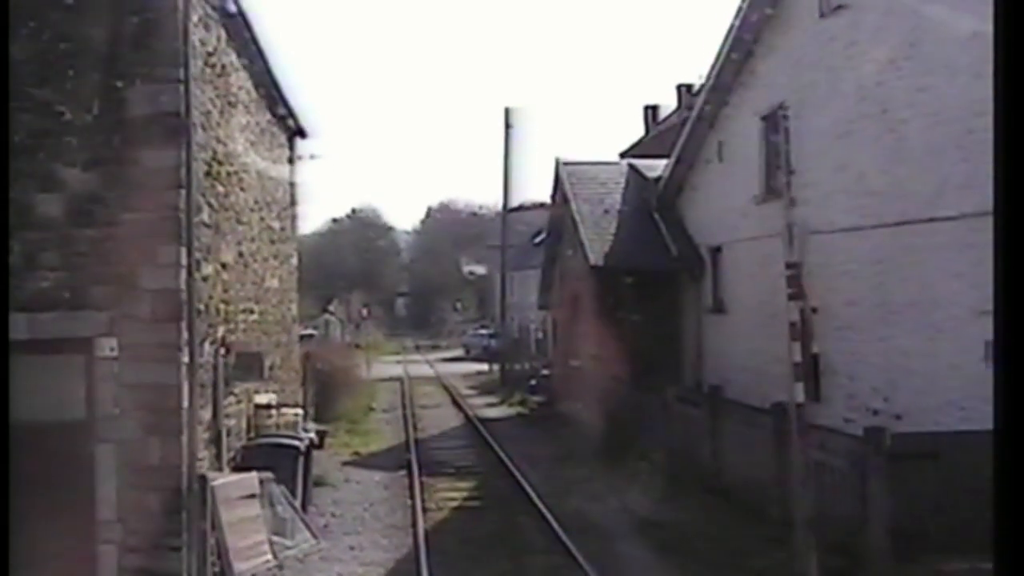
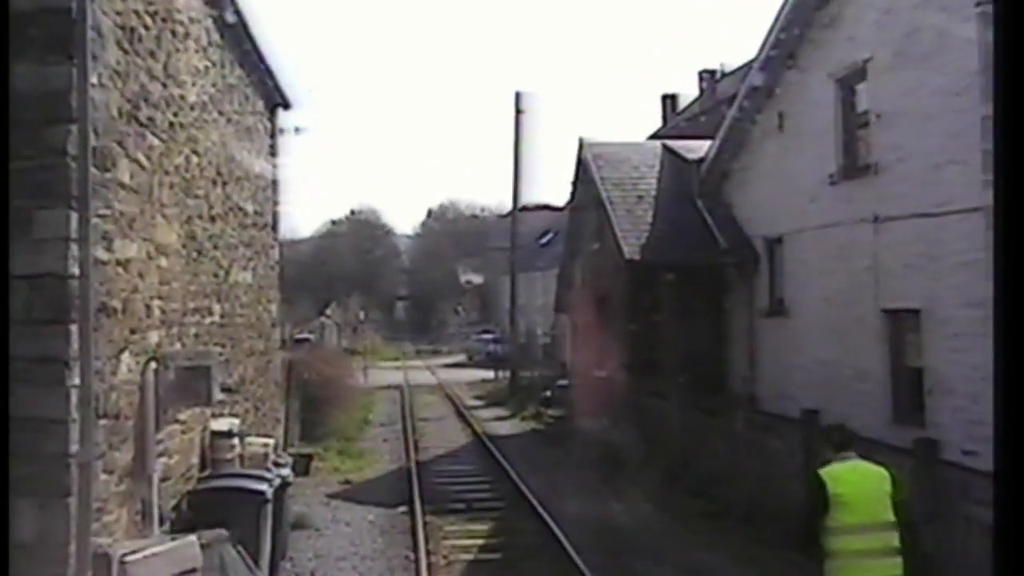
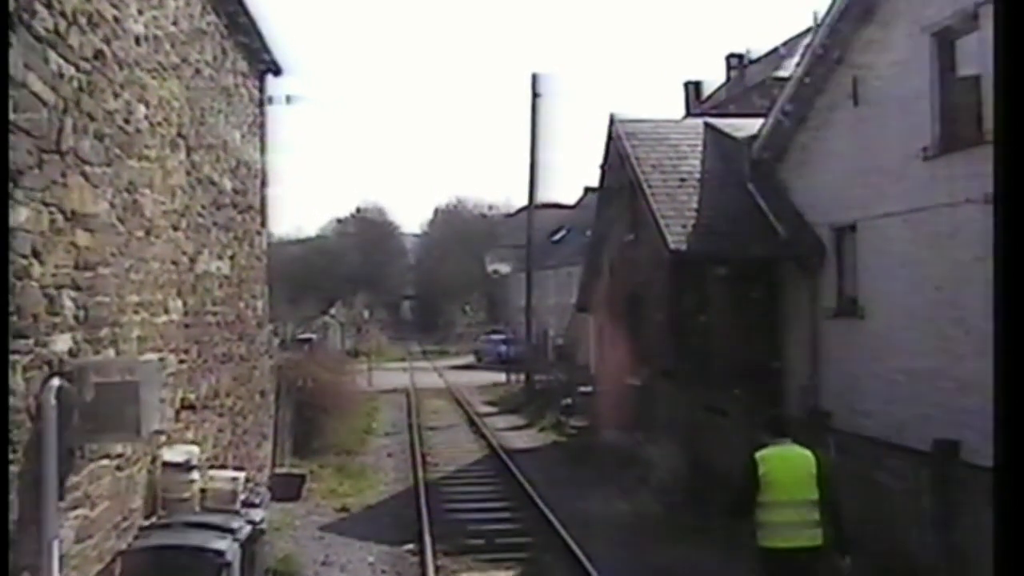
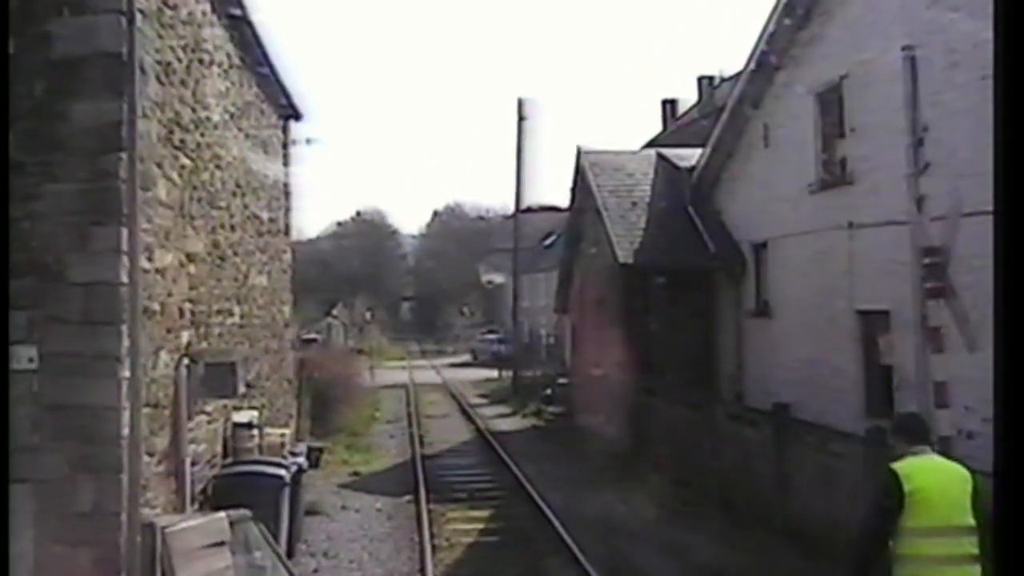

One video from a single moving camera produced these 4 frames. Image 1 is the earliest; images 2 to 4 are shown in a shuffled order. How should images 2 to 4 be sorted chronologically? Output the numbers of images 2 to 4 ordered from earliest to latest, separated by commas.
4, 2, 3
